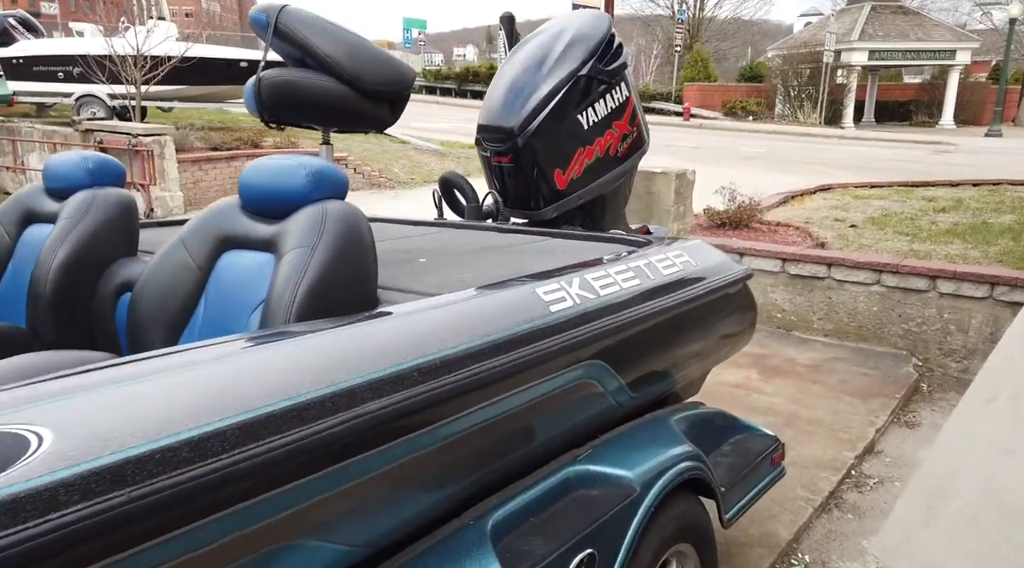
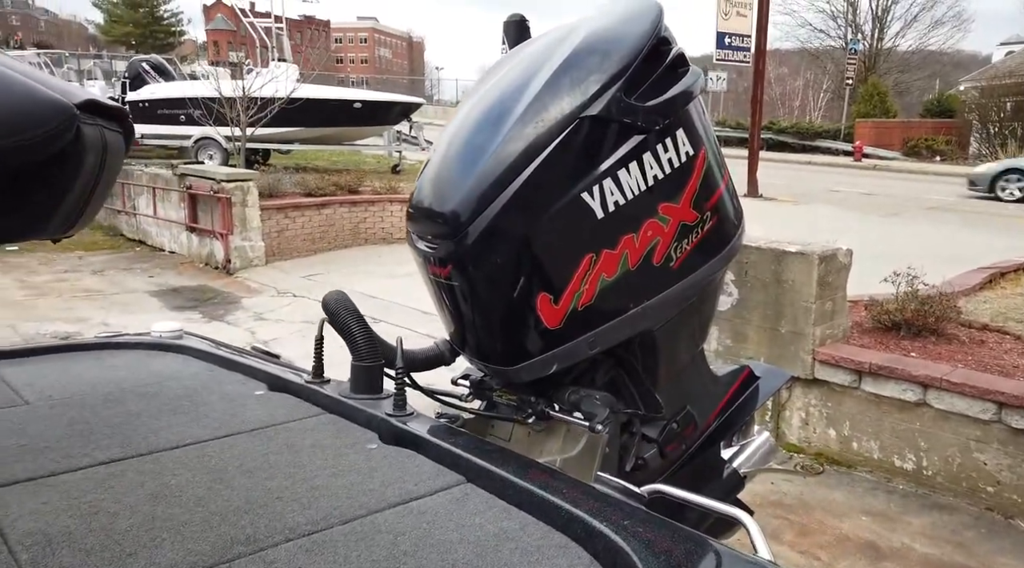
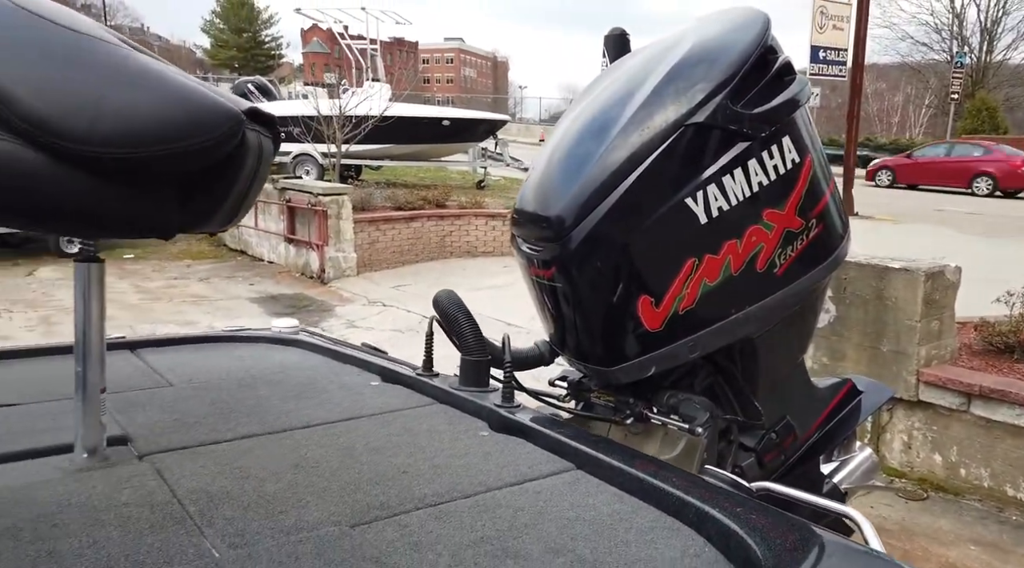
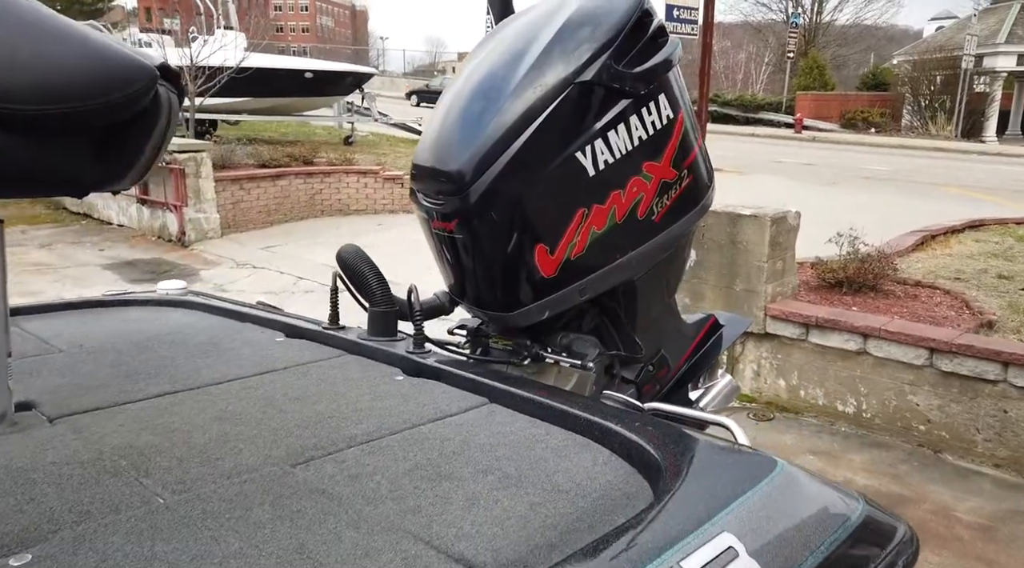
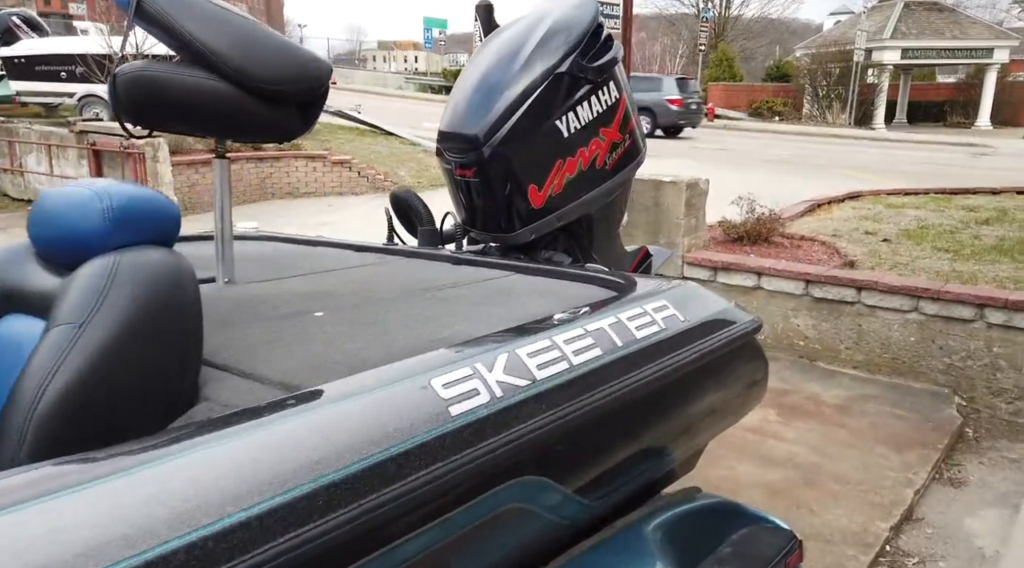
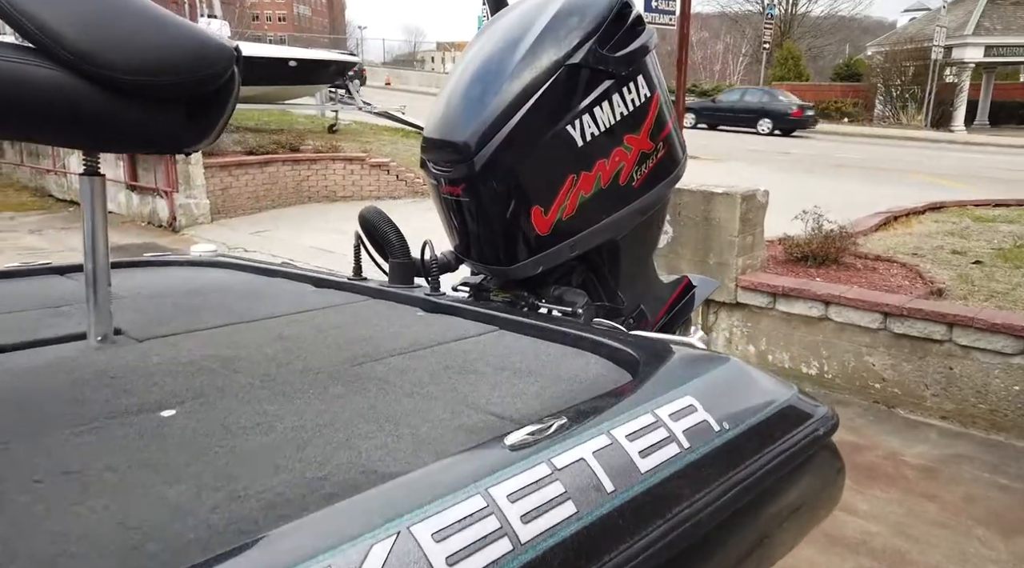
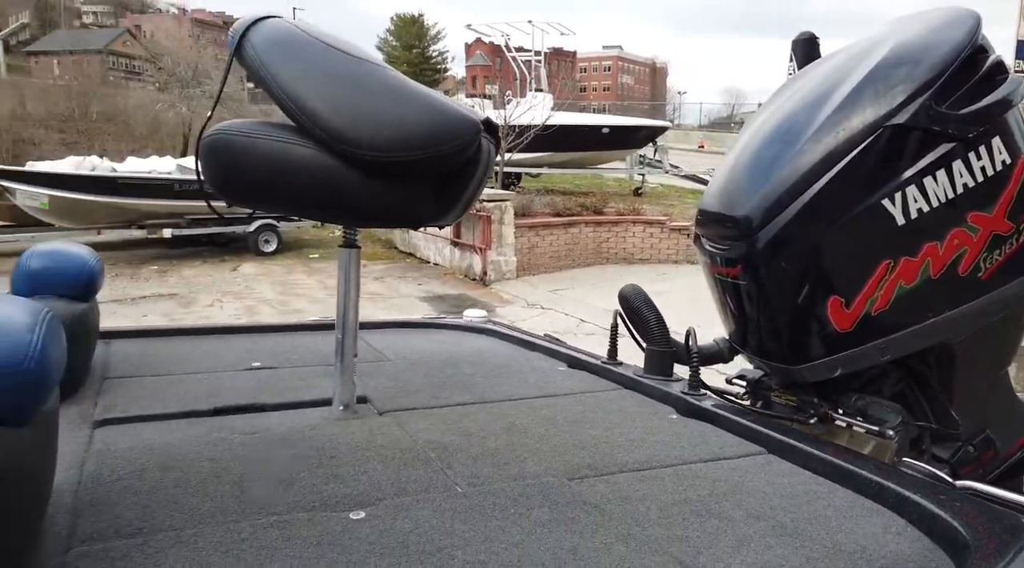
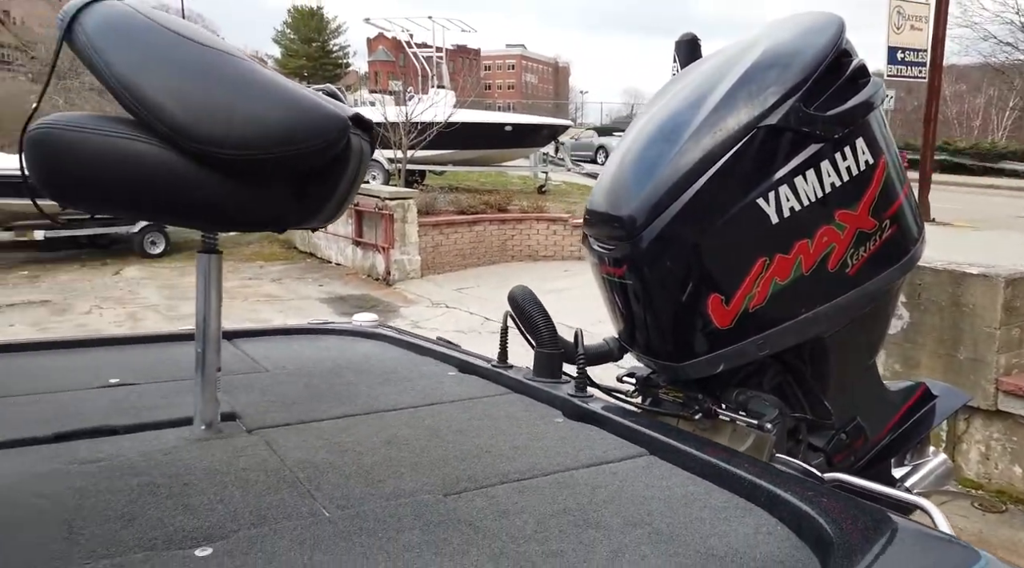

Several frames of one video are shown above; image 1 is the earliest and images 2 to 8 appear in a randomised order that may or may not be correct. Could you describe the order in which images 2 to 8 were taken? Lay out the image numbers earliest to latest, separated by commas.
5, 6, 4, 2, 3, 8, 7
